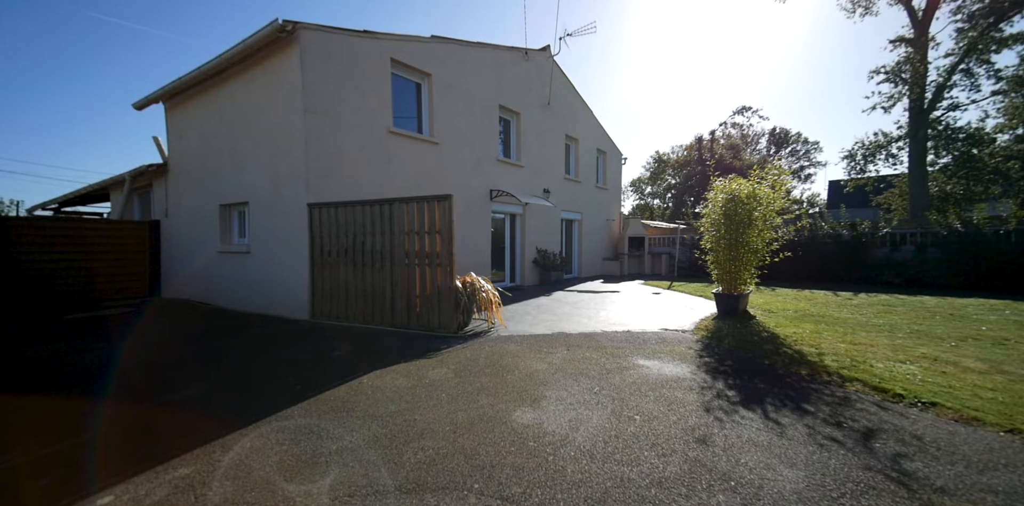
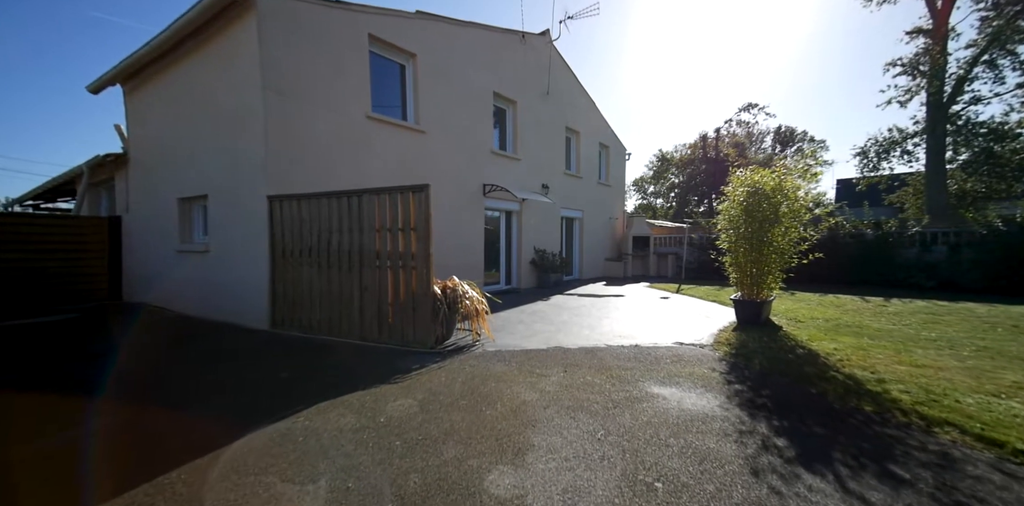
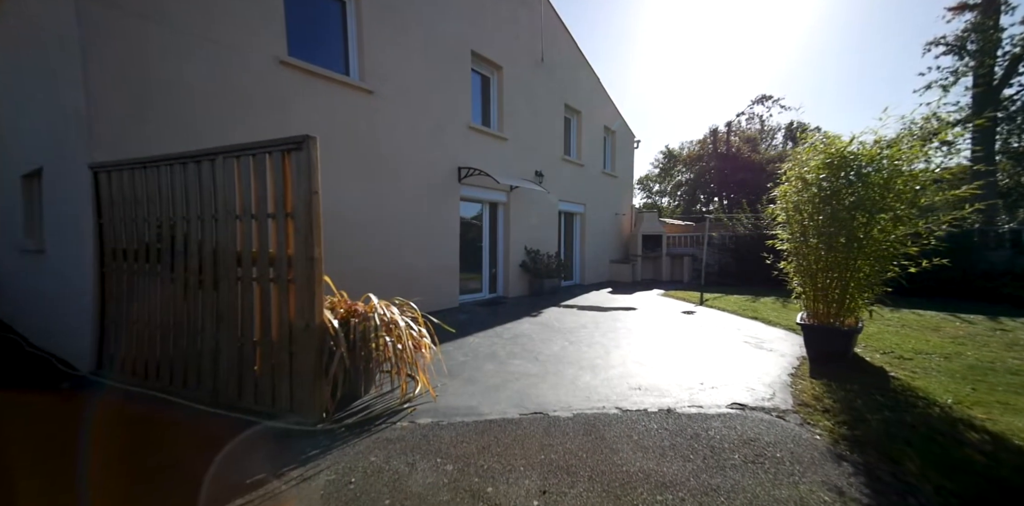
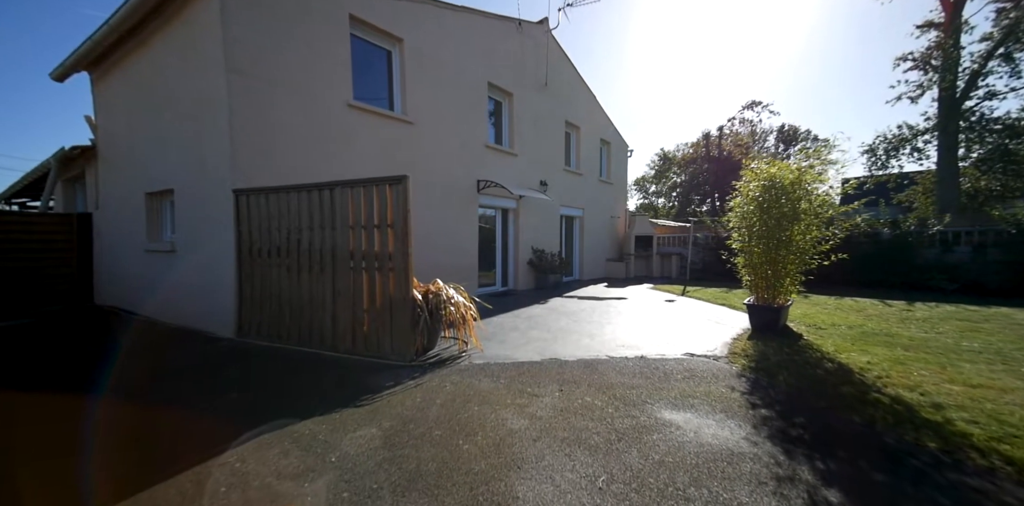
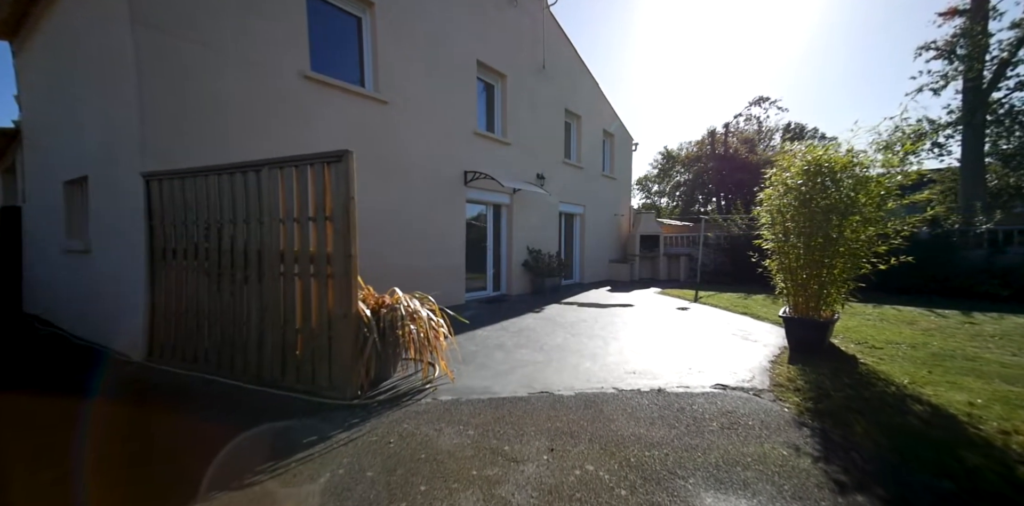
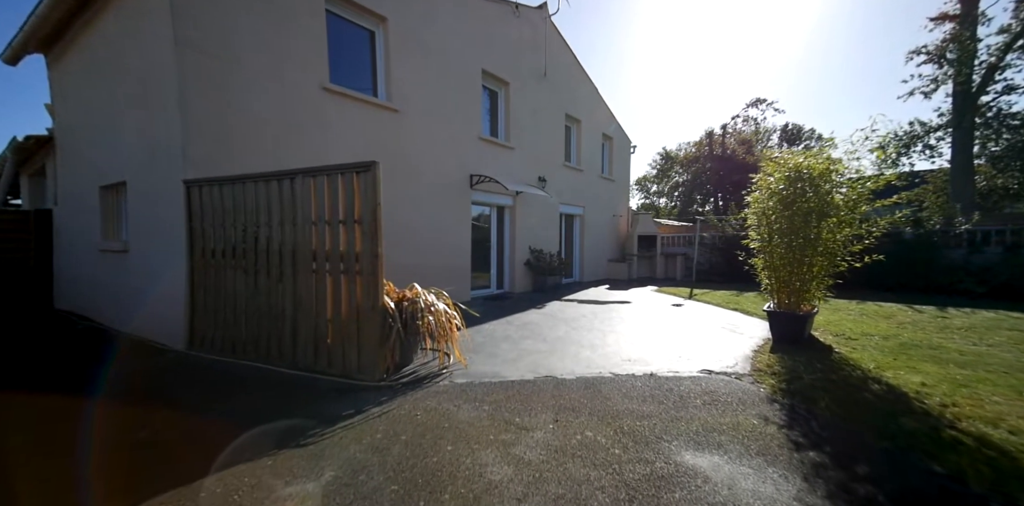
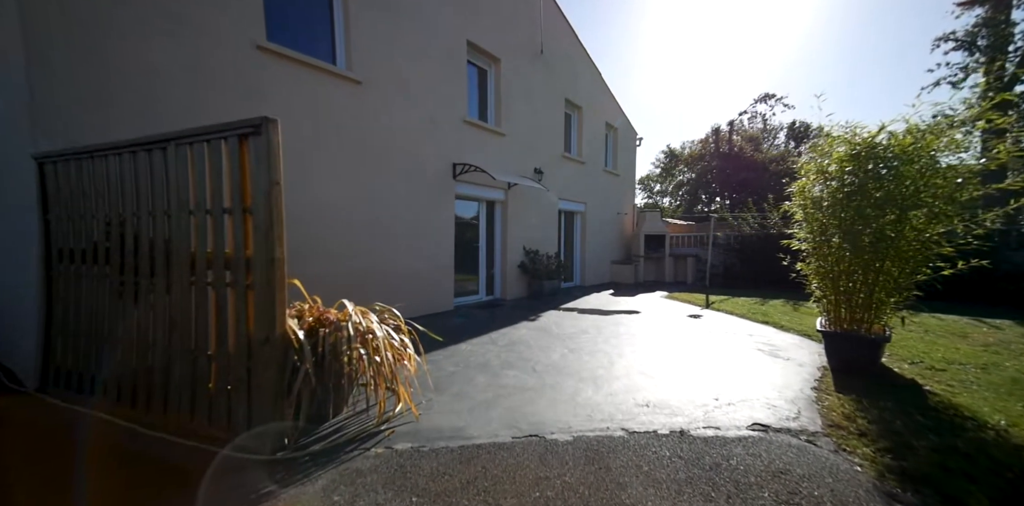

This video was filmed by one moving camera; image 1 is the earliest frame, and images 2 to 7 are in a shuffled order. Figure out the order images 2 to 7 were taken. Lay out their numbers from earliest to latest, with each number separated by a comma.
2, 4, 6, 5, 3, 7
